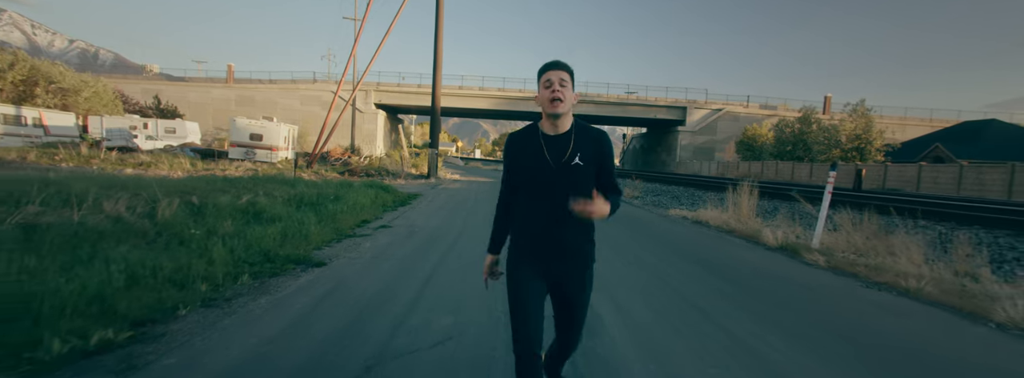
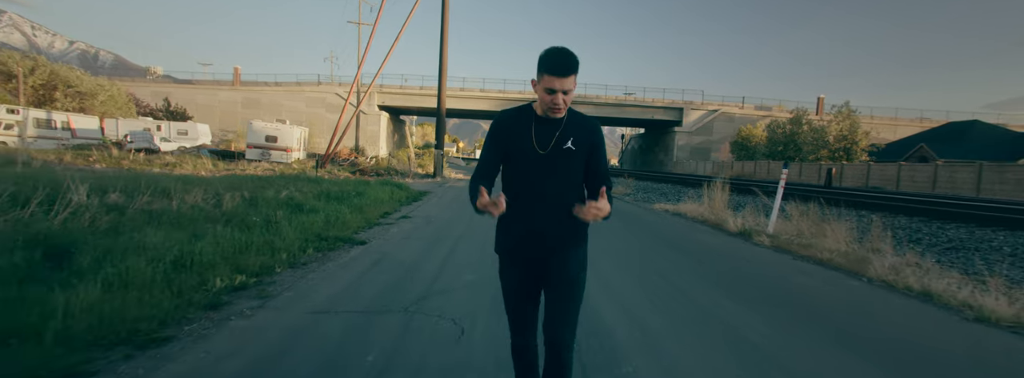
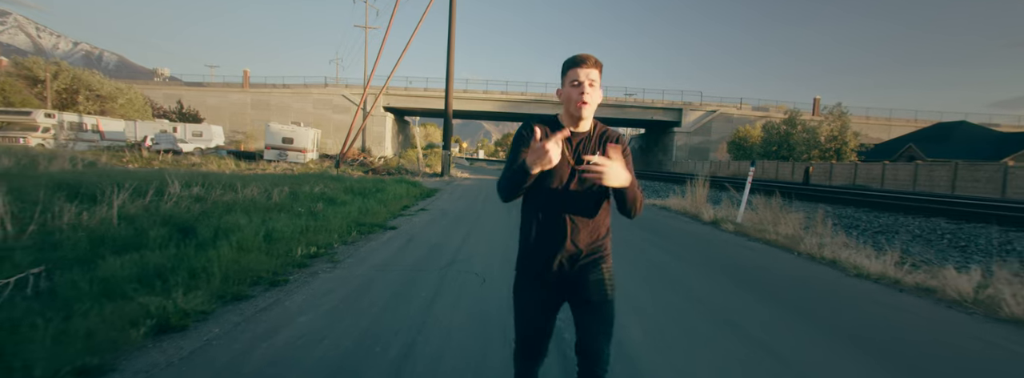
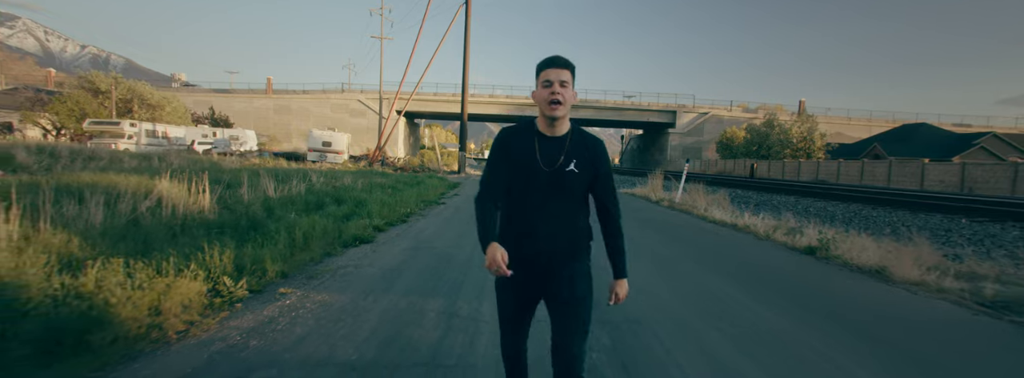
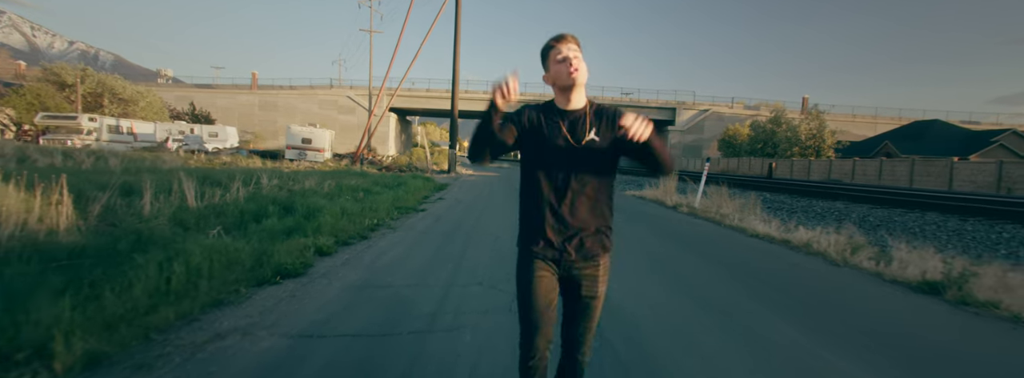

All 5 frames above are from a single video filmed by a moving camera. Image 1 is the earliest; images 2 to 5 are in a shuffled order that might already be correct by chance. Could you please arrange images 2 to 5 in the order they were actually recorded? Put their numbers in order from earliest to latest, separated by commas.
2, 3, 5, 4
